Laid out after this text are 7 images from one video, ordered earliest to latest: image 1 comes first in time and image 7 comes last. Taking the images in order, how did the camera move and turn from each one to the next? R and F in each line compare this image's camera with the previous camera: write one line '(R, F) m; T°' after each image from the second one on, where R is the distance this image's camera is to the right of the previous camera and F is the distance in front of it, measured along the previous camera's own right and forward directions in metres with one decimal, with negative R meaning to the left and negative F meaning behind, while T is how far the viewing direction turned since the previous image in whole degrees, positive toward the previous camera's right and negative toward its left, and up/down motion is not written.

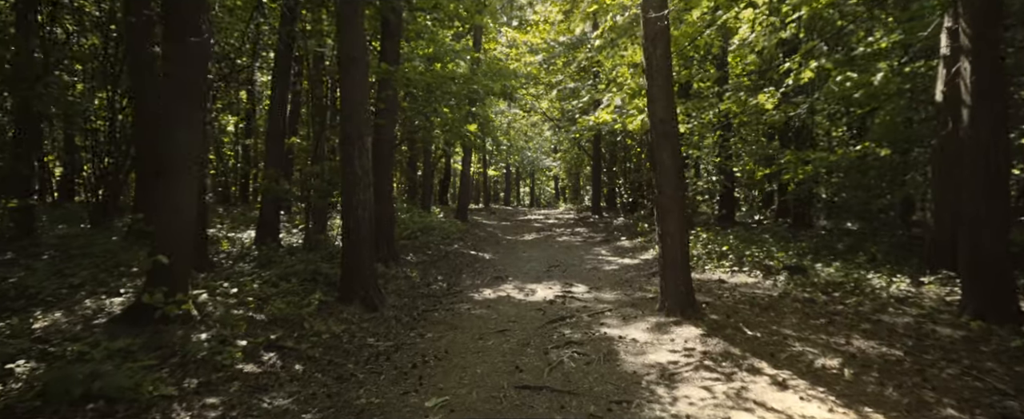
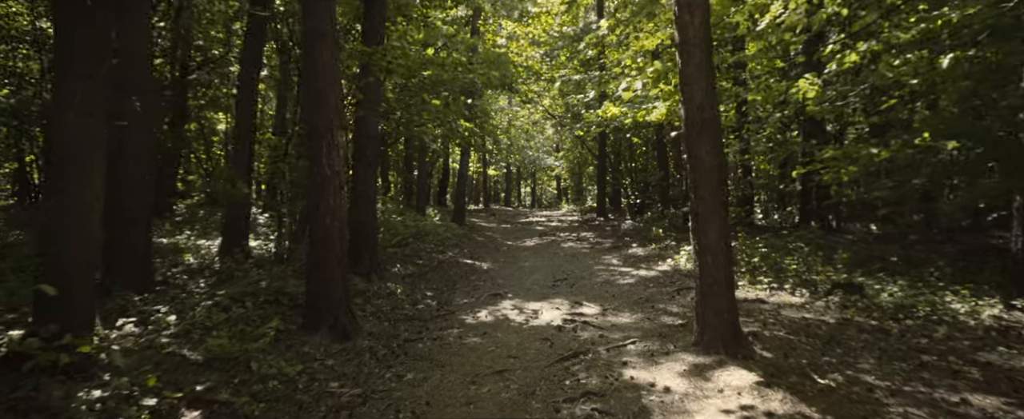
(0.0, +1.6) m; 0°
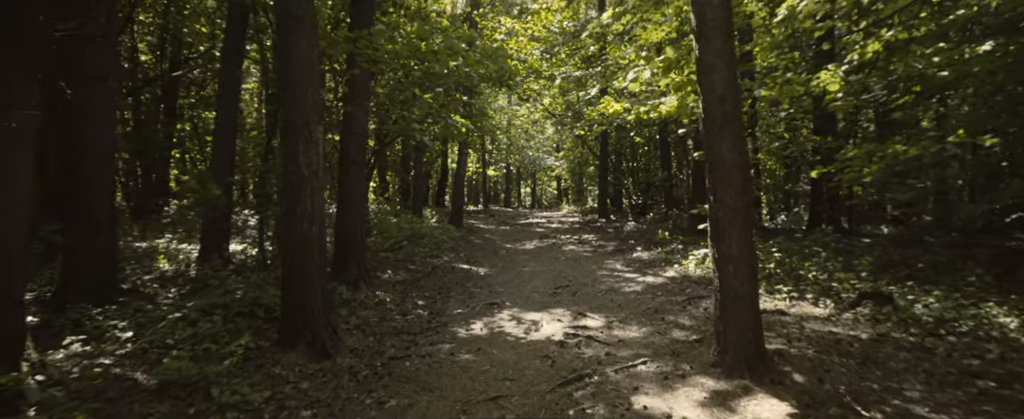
(0.0, +0.7) m; 0°
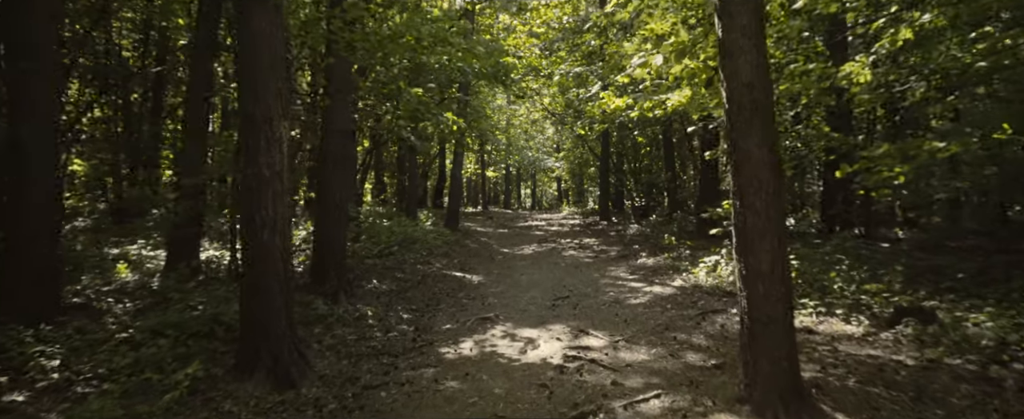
(+0.1, +0.9) m; 0°
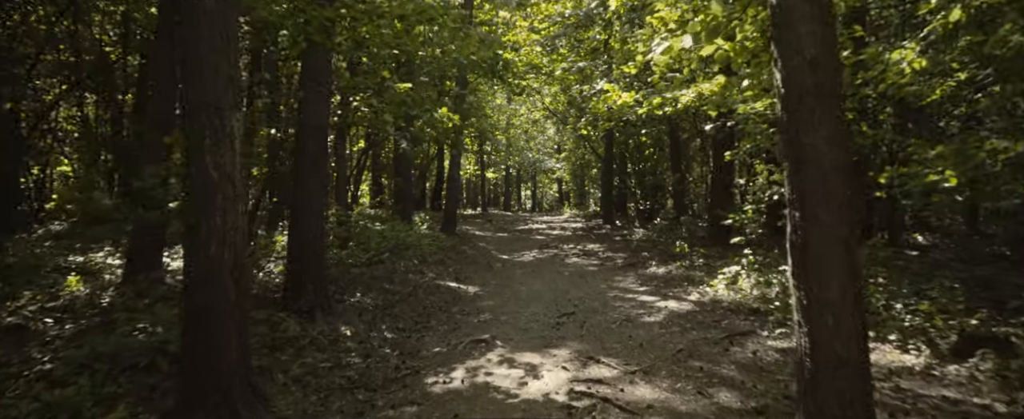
(0.0, +1.0) m; 0°
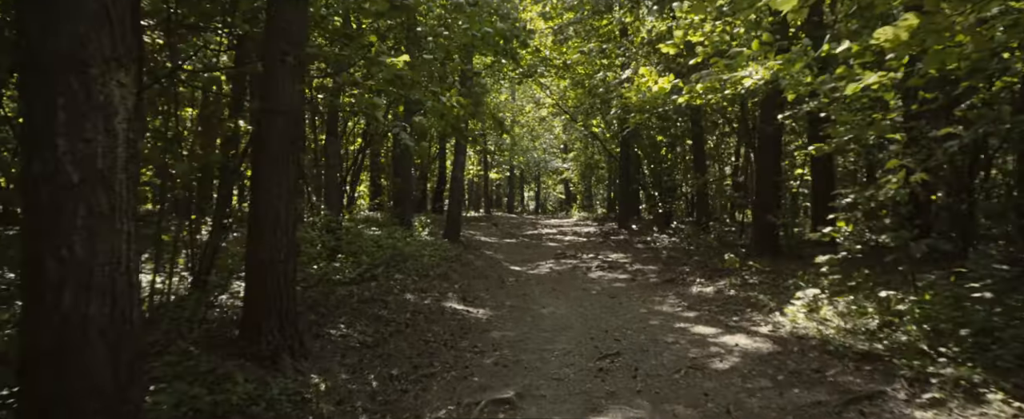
(-0.3, +2.0) m; 0°
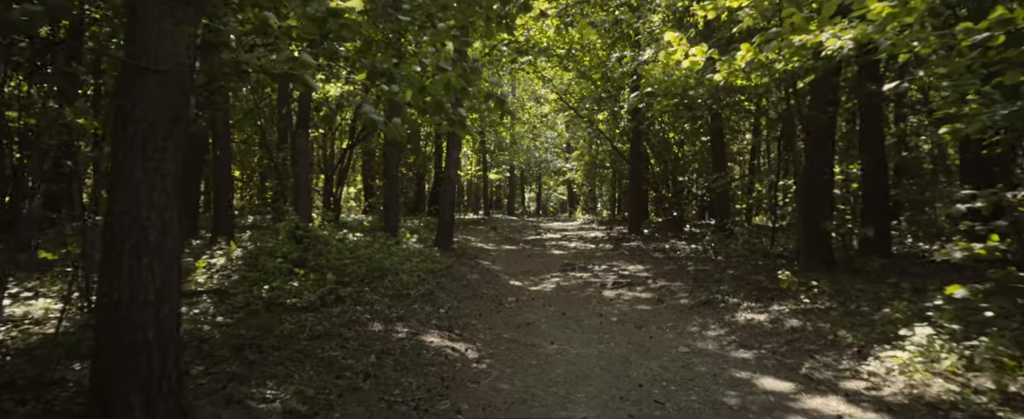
(0.0, +2.3) m; 0°
